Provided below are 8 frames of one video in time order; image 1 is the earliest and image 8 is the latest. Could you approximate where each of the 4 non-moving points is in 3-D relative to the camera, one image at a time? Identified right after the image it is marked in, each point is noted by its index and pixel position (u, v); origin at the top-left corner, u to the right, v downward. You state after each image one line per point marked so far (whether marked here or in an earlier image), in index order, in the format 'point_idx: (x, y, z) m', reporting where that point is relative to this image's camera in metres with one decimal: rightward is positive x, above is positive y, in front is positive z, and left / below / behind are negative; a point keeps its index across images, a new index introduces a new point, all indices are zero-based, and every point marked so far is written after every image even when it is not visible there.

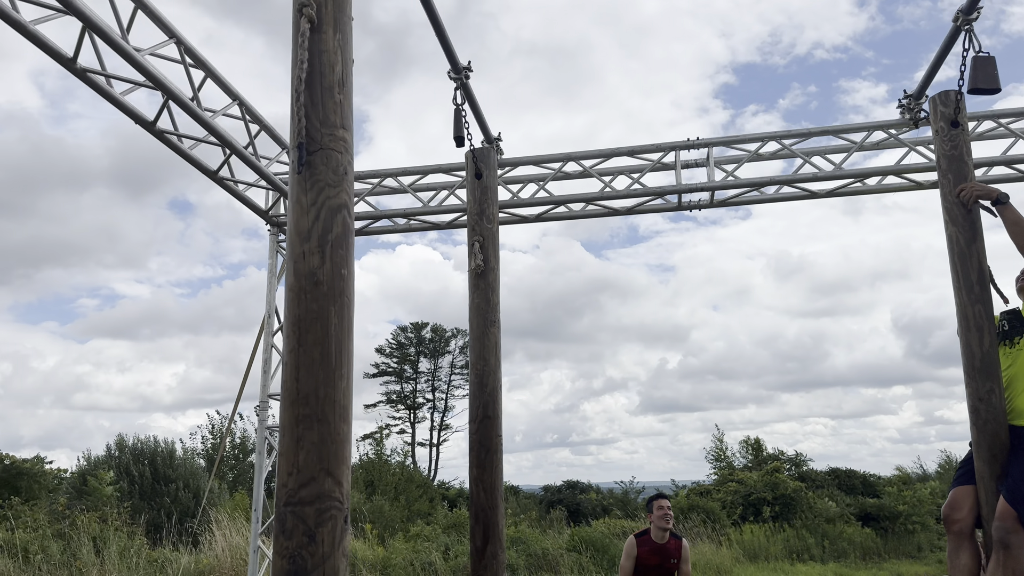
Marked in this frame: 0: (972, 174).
0: (+2.7, +0.7, +4.8) m
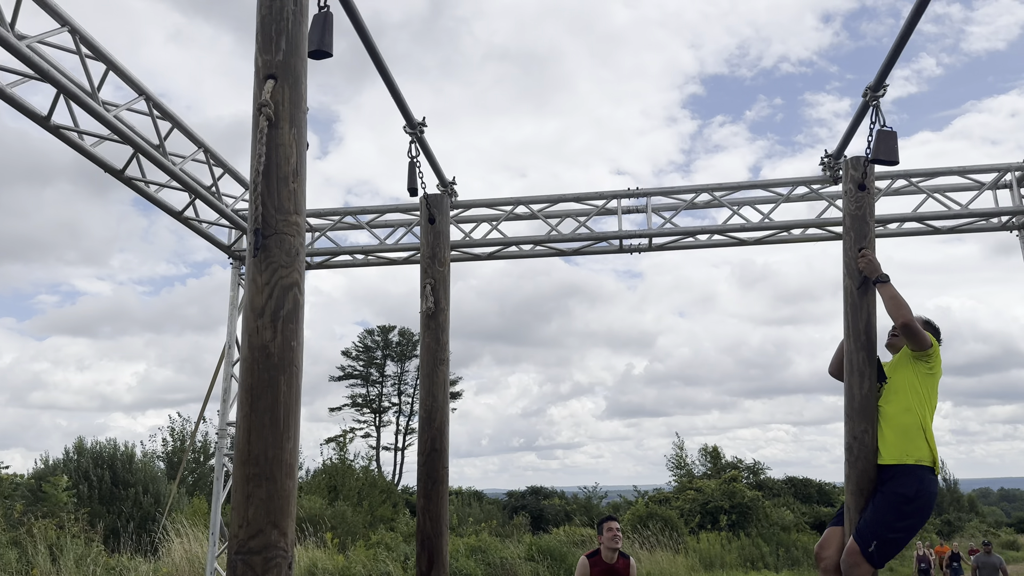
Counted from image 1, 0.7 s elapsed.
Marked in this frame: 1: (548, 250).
0: (+2.4, +0.3, +5.2) m
1: (+0.3, +0.3, +6.6) m
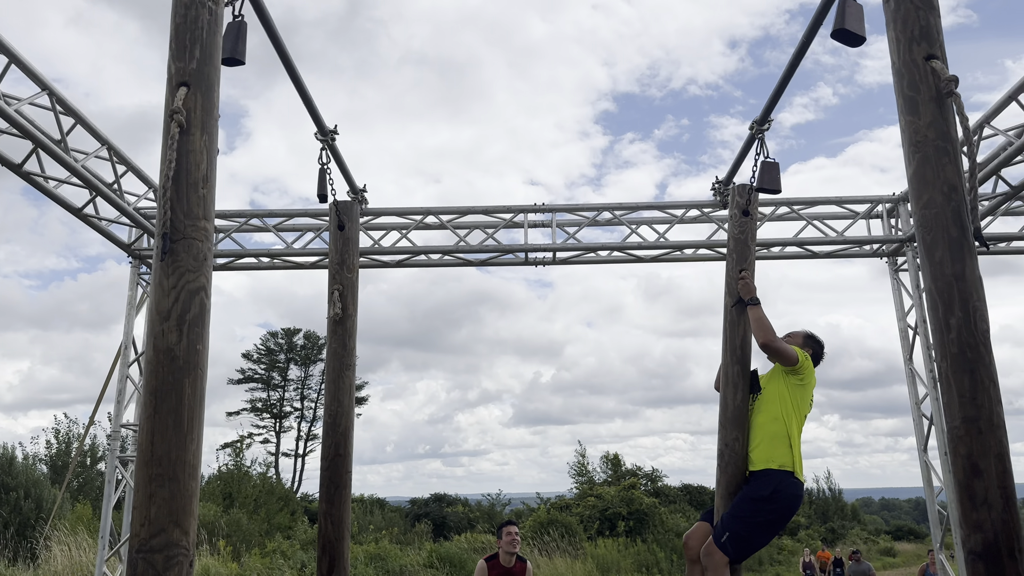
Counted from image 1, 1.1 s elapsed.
0: (+1.7, +0.2, +5.7) m
1: (-0.5, +0.2, +6.8) m
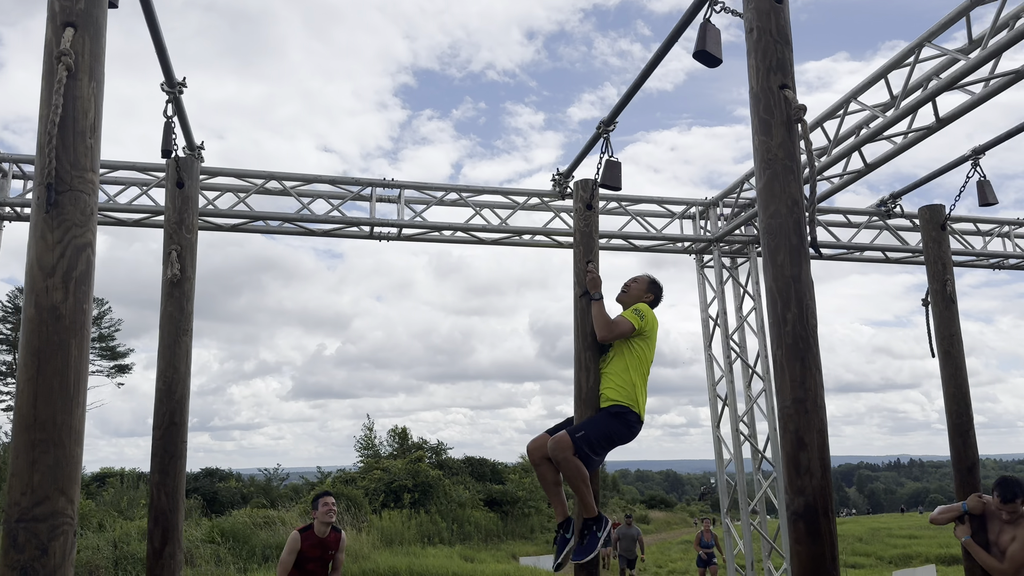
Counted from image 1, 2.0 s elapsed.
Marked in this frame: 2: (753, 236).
0: (+0.6, +0.3, +6.2) m
1: (-1.8, +0.5, +6.7) m
2: (+2.1, +0.5, +7.1) m
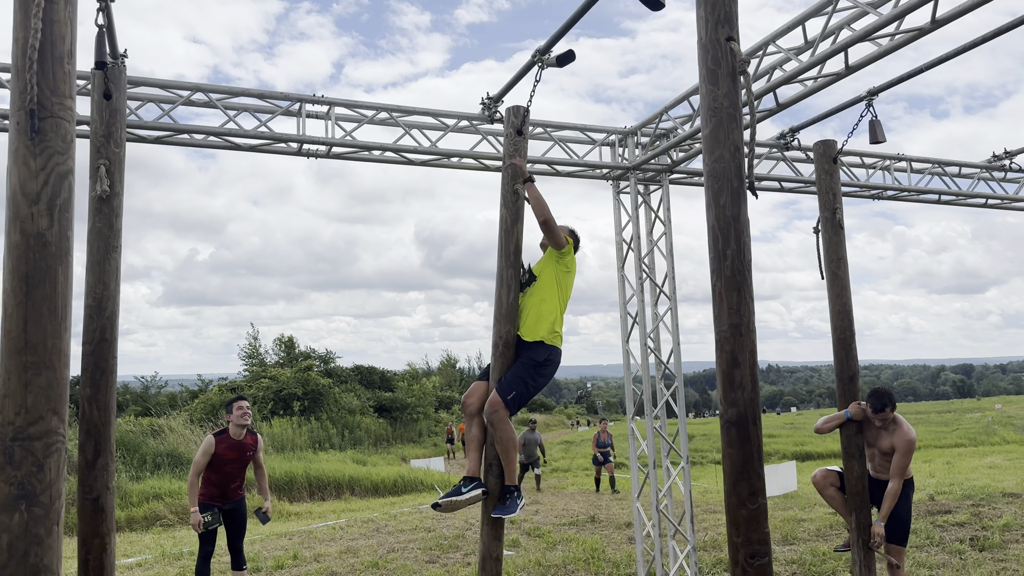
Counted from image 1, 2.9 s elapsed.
0: (+0.1, +0.9, +6.4) m
1: (-2.4, +1.2, +6.6) m
2: (+1.5, +1.2, +7.6) m
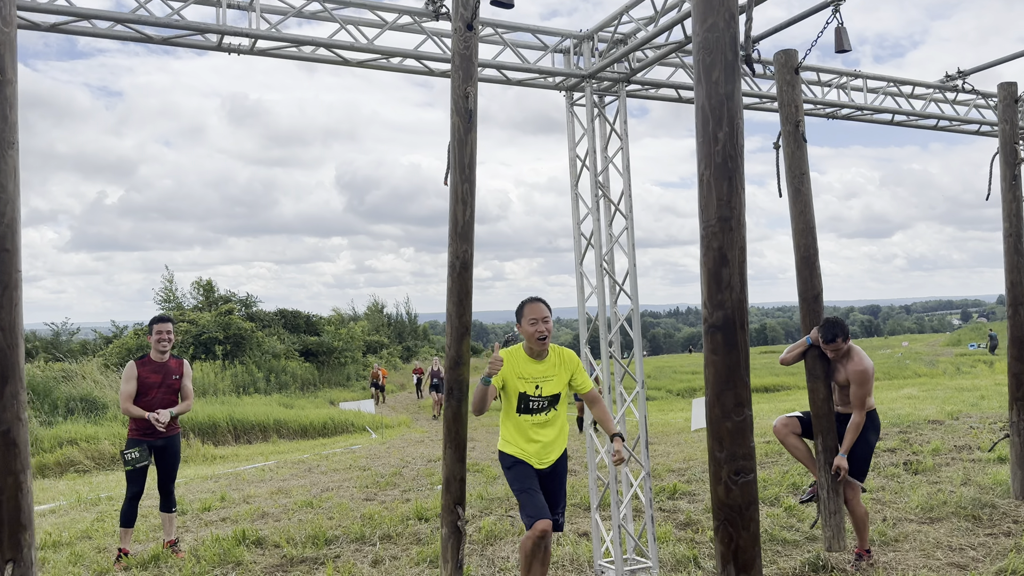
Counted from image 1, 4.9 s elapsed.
0: (-0.2, +1.6, +5.9) m
1: (-2.7, +1.8, +5.8) m
2: (+1.0, +1.9, +7.1) m
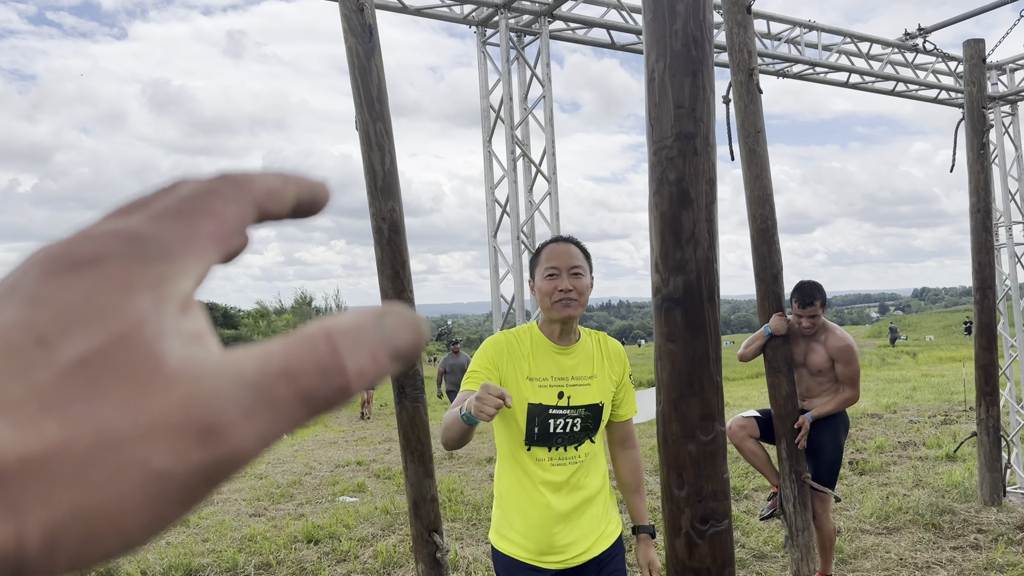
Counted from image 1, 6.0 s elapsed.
0: (-0.9, +1.7, +4.6) m
1: (-3.3, +2.0, +4.3) m
2: (+0.3, +2.0, +5.9) m
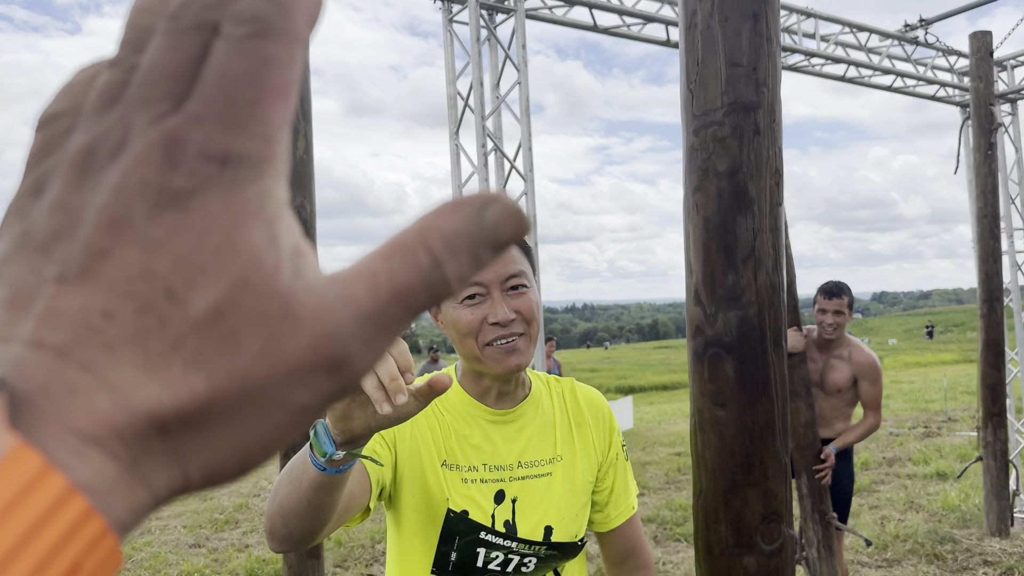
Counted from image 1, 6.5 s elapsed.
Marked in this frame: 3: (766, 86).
0: (-1.0, +1.6, +3.8) m
1: (-3.4, +1.9, +3.4) m
2: (+0.1, +2.0, +5.2) m
3: (+0.5, +0.4, +1.6) m
